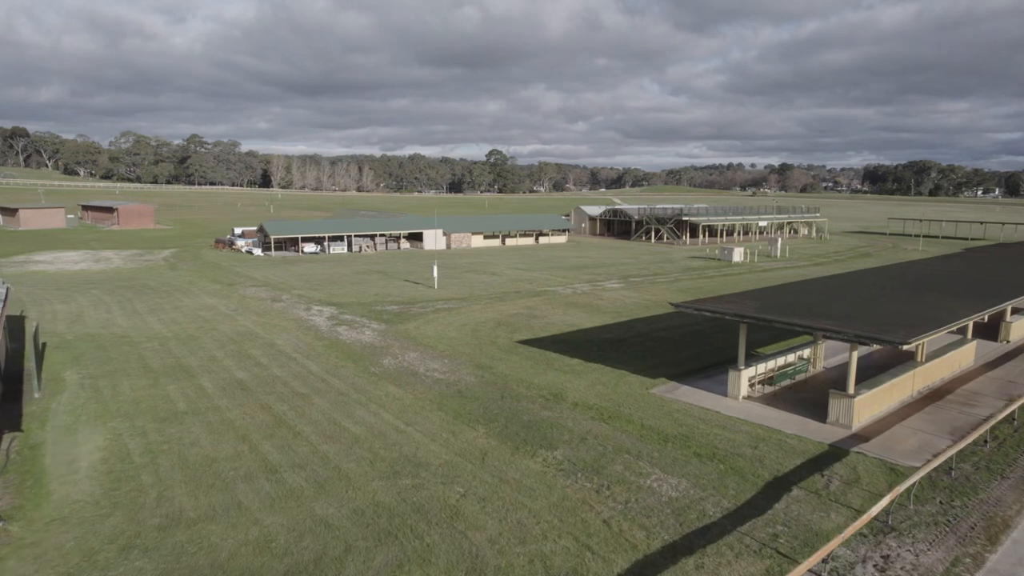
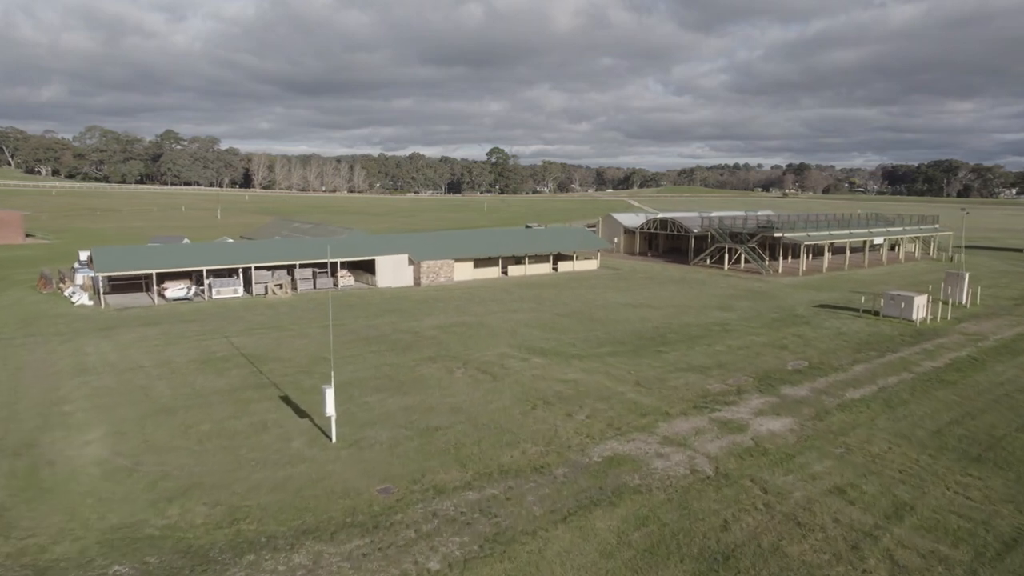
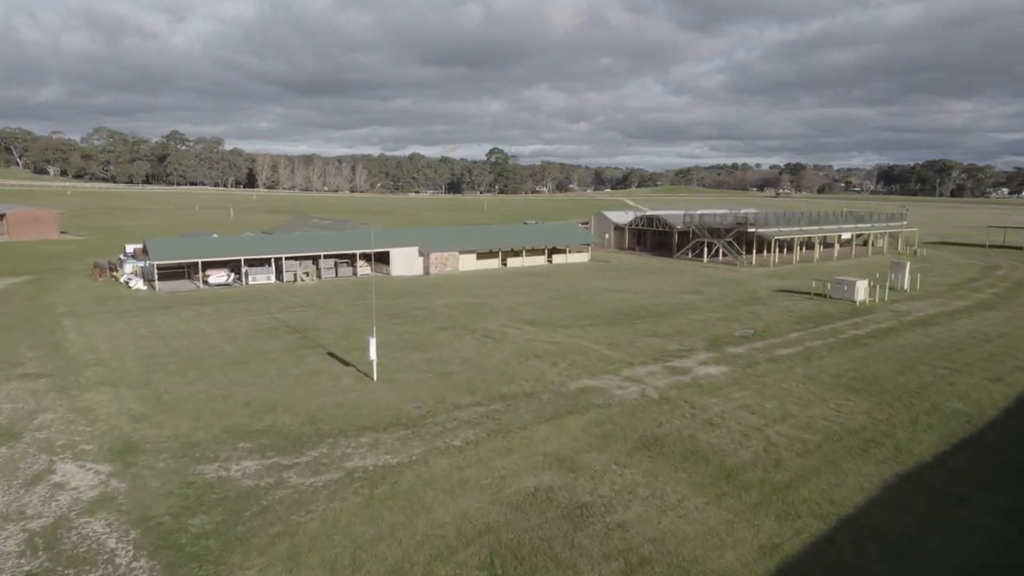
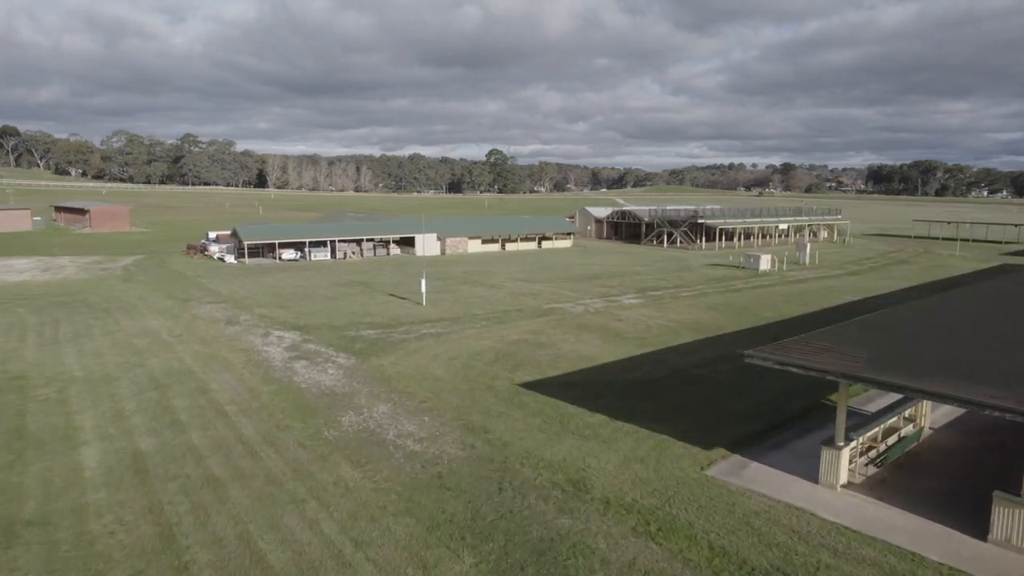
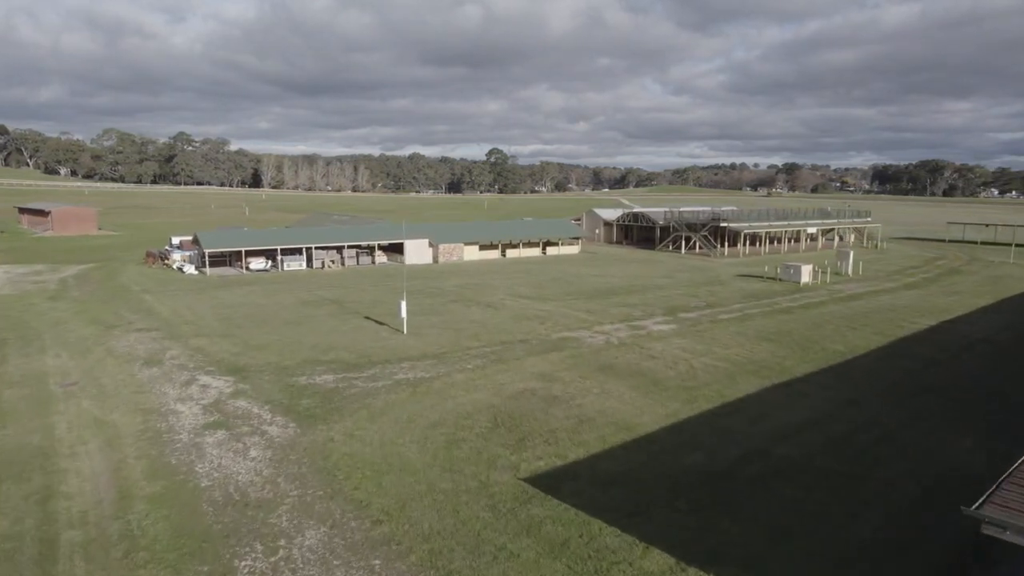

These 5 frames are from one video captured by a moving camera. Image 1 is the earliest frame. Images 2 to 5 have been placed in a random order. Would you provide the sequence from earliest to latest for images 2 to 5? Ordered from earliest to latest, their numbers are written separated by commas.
4, 5, 3, 2
